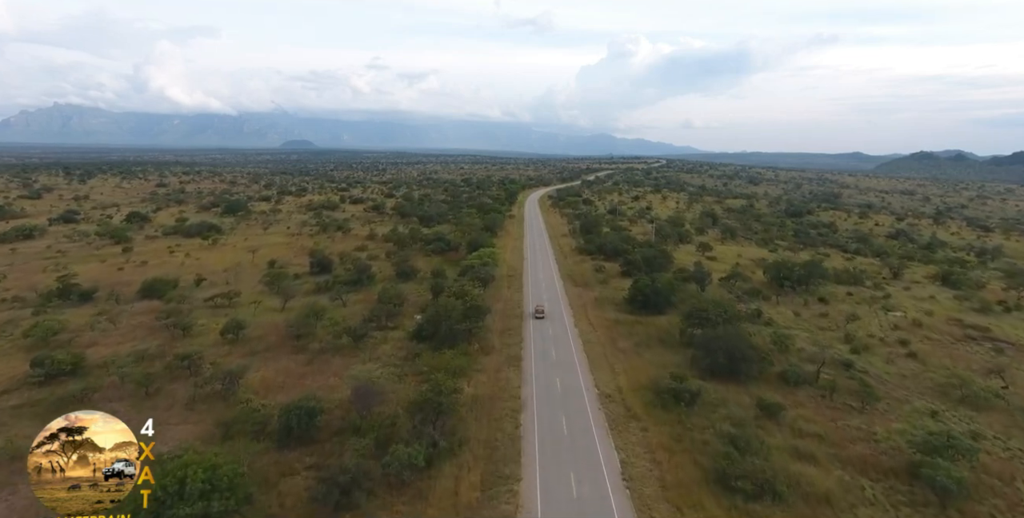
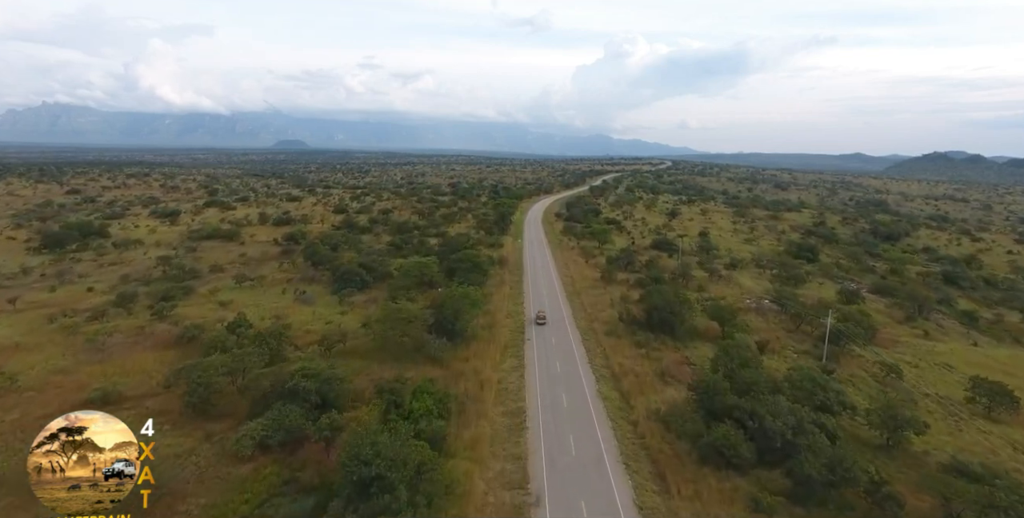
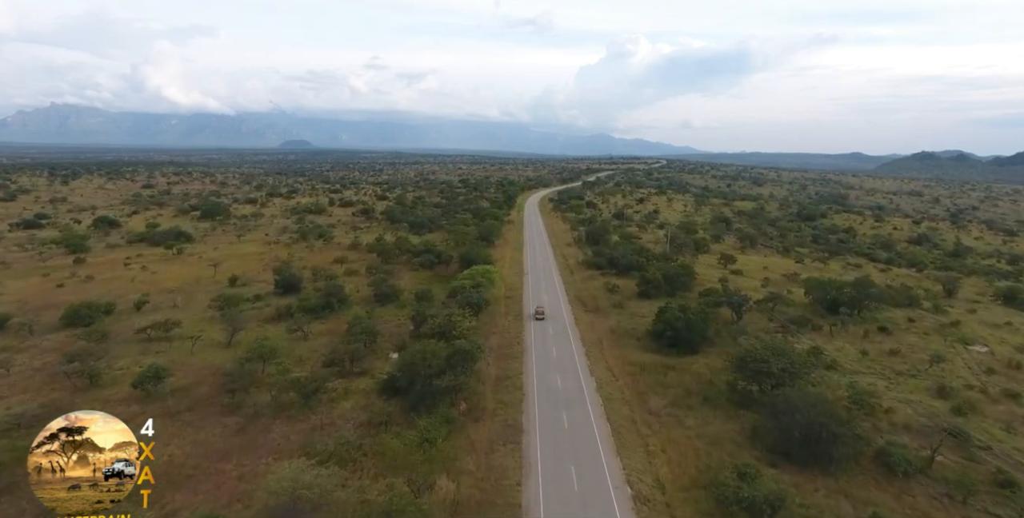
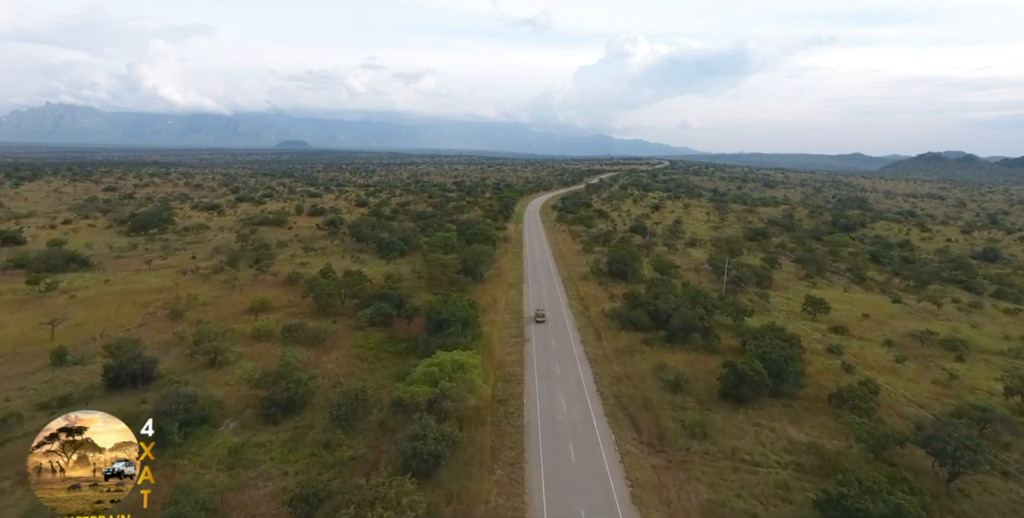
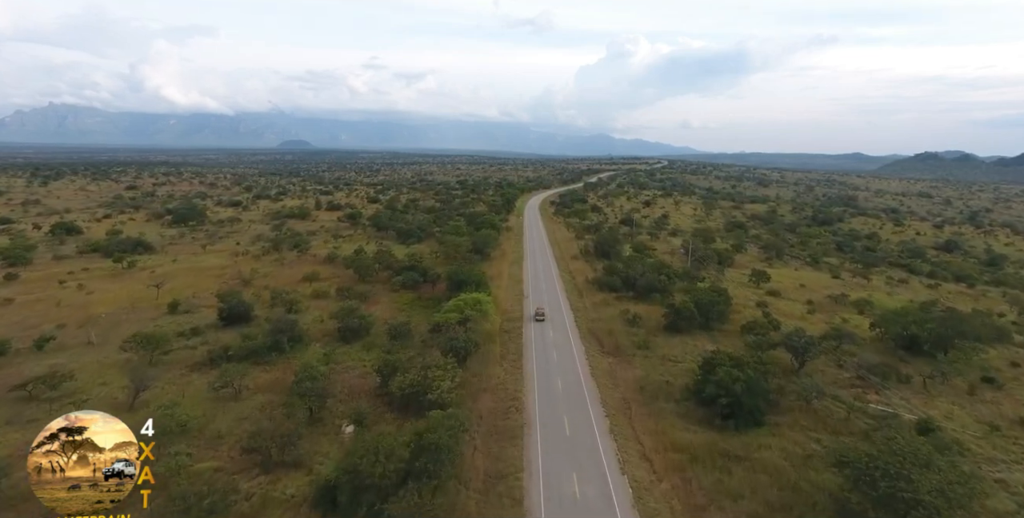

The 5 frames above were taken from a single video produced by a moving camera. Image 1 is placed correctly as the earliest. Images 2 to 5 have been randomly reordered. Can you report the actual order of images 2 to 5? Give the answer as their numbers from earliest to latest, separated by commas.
3, 5, 4, 2
